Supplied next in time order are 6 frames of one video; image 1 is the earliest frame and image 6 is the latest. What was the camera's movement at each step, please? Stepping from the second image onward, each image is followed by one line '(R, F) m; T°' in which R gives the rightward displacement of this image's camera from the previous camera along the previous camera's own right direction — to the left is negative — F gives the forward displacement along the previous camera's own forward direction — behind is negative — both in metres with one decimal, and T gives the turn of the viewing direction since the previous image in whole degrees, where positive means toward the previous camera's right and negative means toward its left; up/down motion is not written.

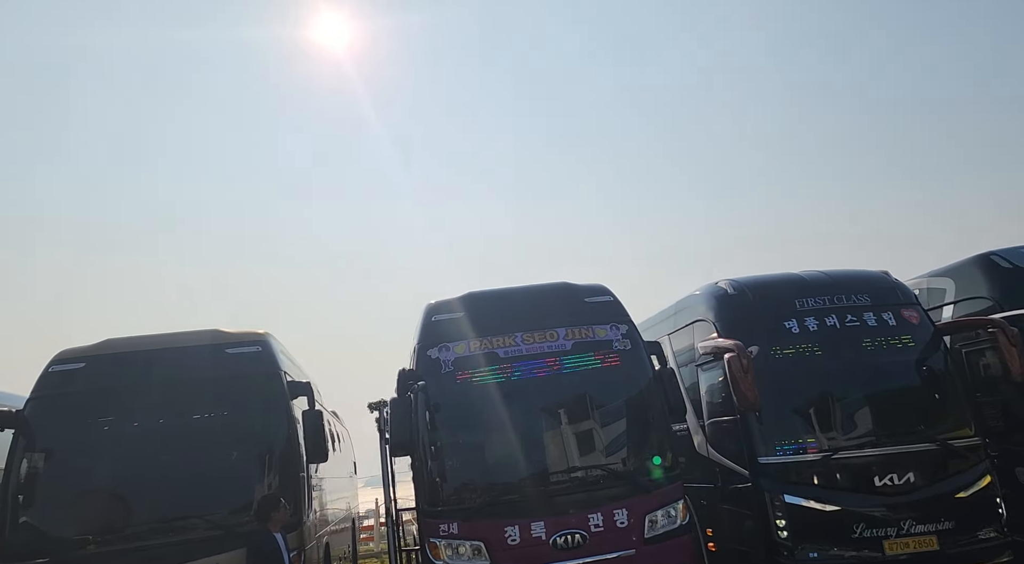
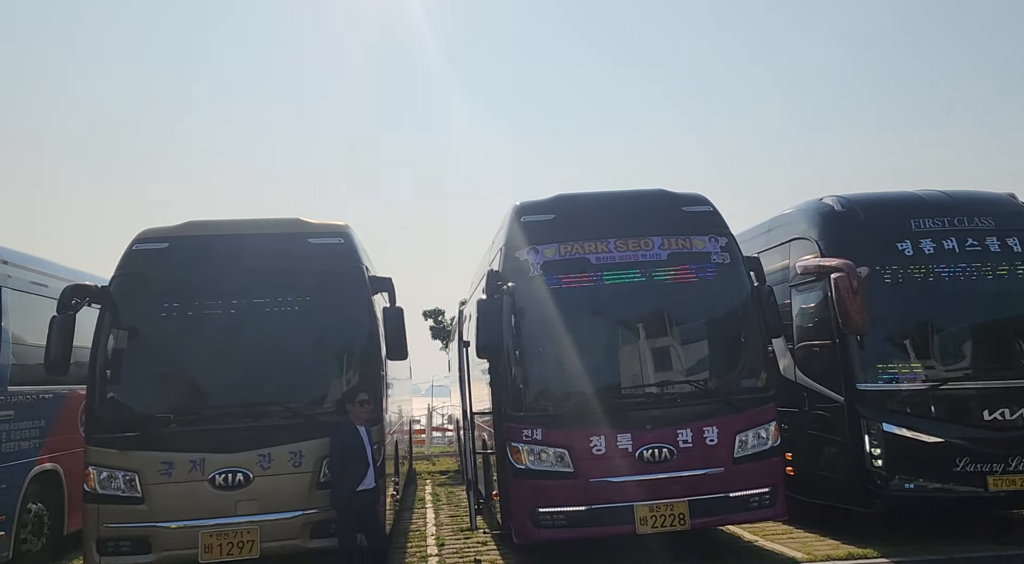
(-0.3, +0.3) m; -4°
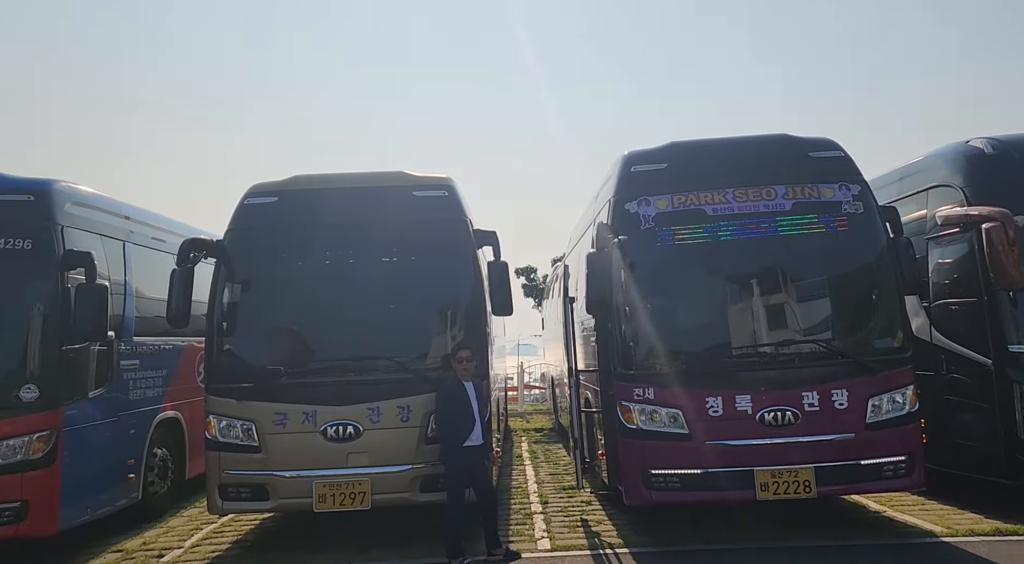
(-0.1, +0.2) m; -7°
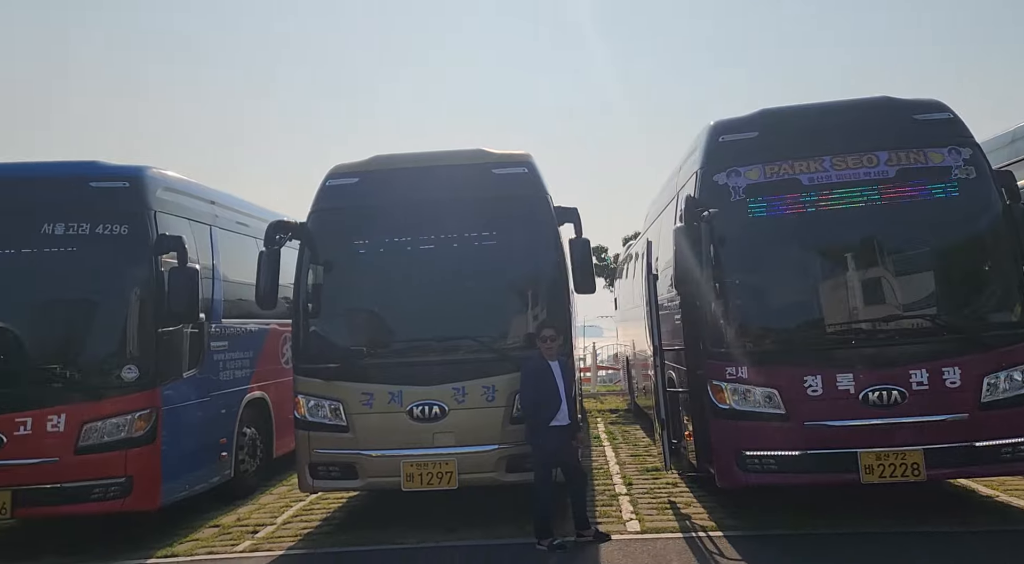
(-0.1, +0.1) m; -5°
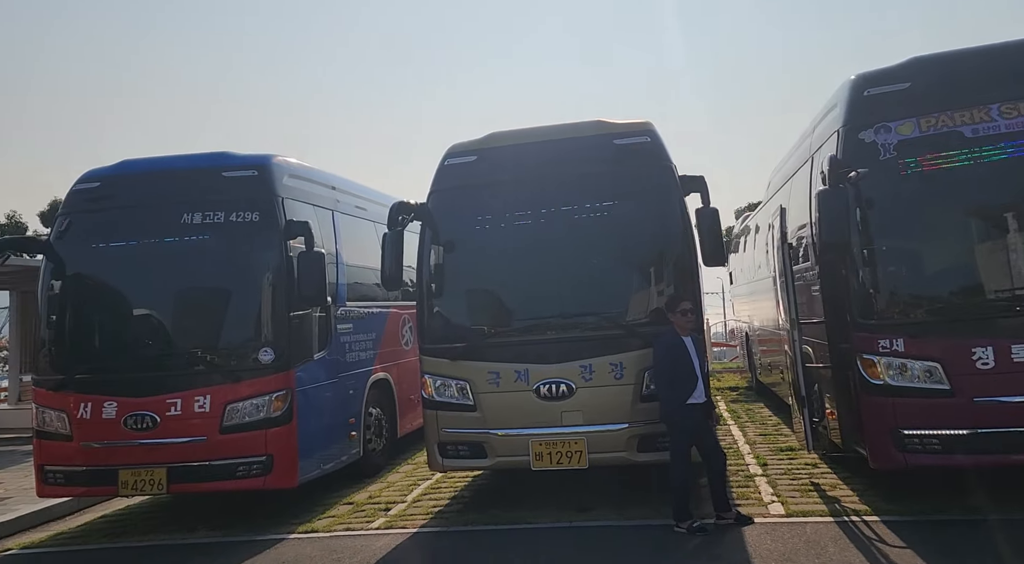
(-0.1, +0.2) m; -8°
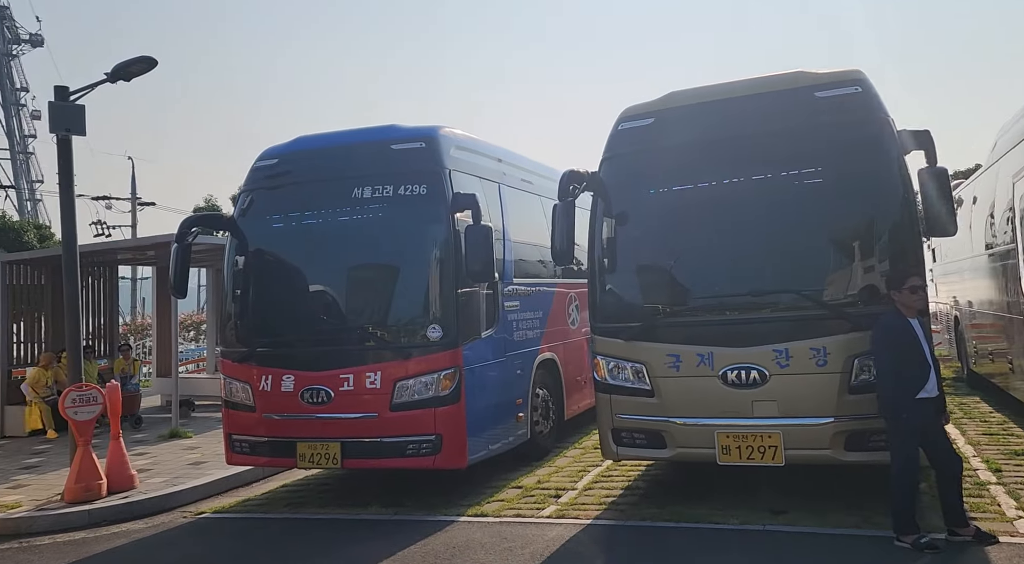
(-0.2, +0.5) m; -11°
